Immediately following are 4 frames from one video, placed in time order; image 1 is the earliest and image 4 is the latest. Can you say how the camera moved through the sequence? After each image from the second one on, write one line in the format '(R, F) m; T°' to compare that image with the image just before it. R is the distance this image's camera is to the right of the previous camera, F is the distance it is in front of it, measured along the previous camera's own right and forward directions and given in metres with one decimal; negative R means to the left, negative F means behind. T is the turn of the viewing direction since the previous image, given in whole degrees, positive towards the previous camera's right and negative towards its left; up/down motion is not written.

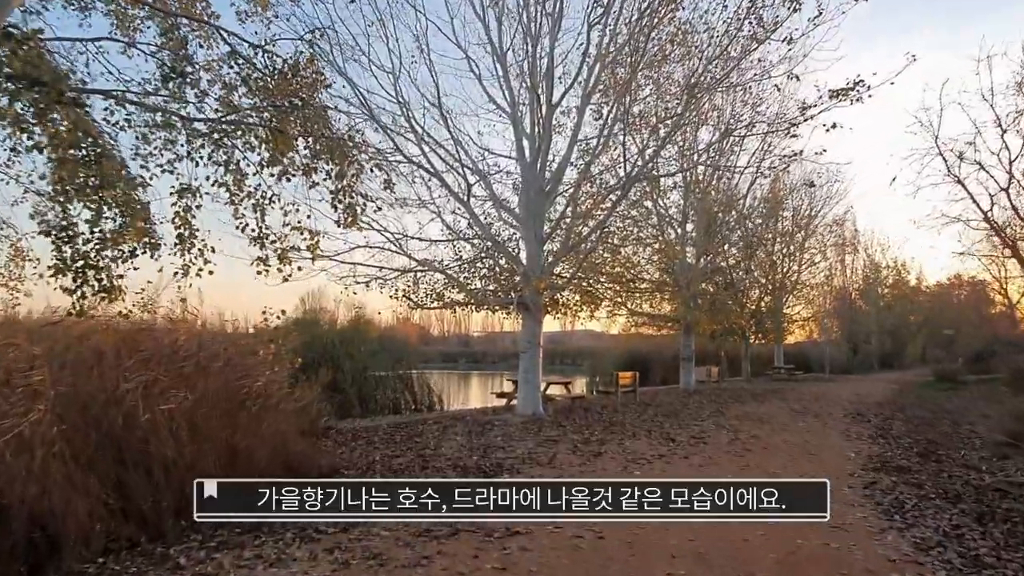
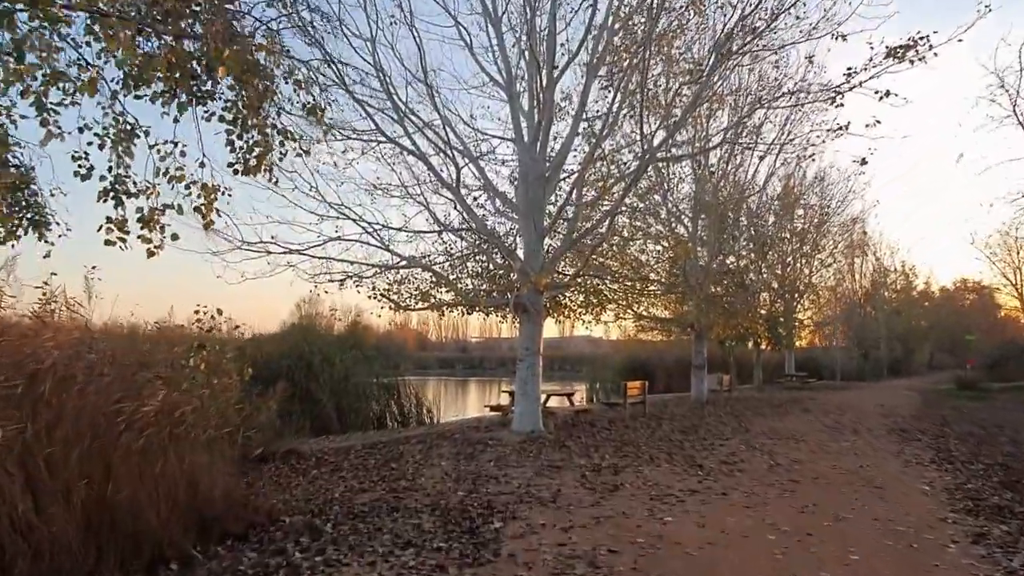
(0.0, +2.1) m; 0°
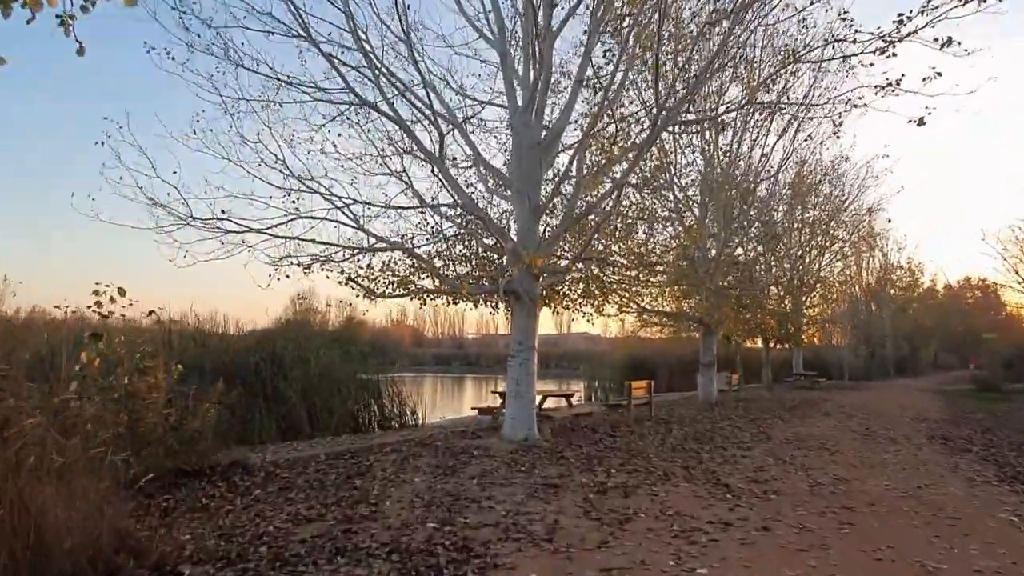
(+0.1, +1.8) m; 0°
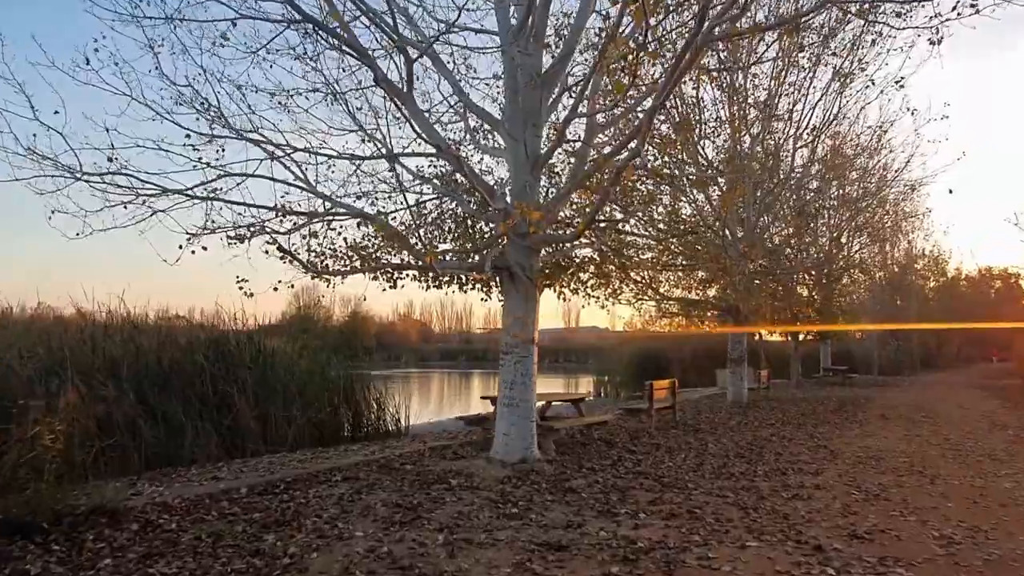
(+0.2, +2.9) m; -1°
